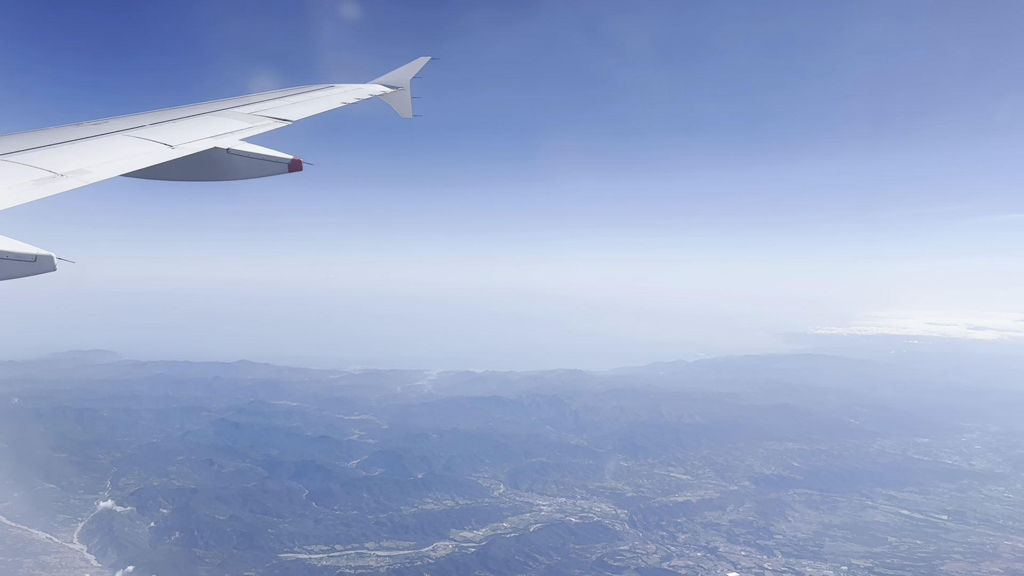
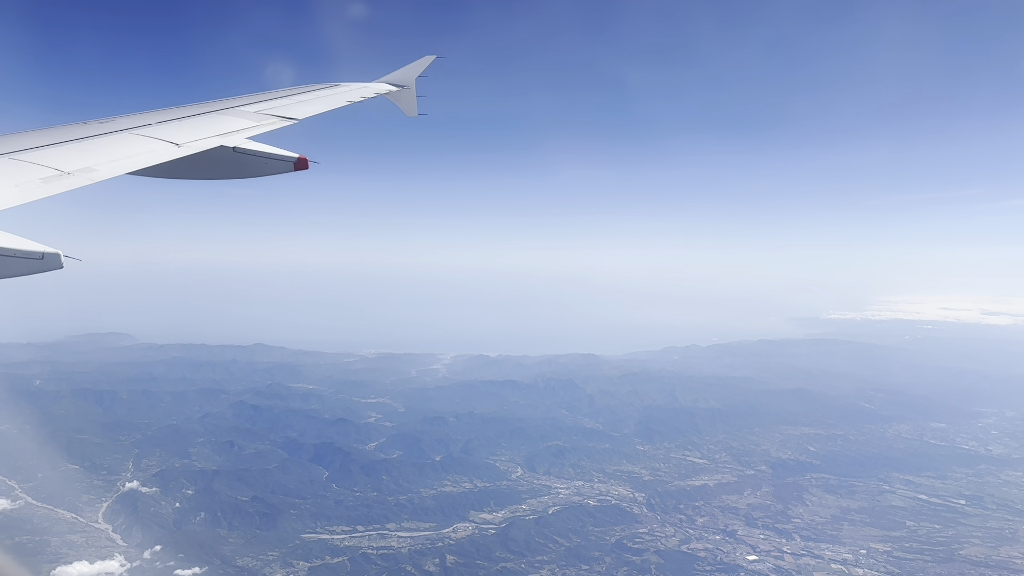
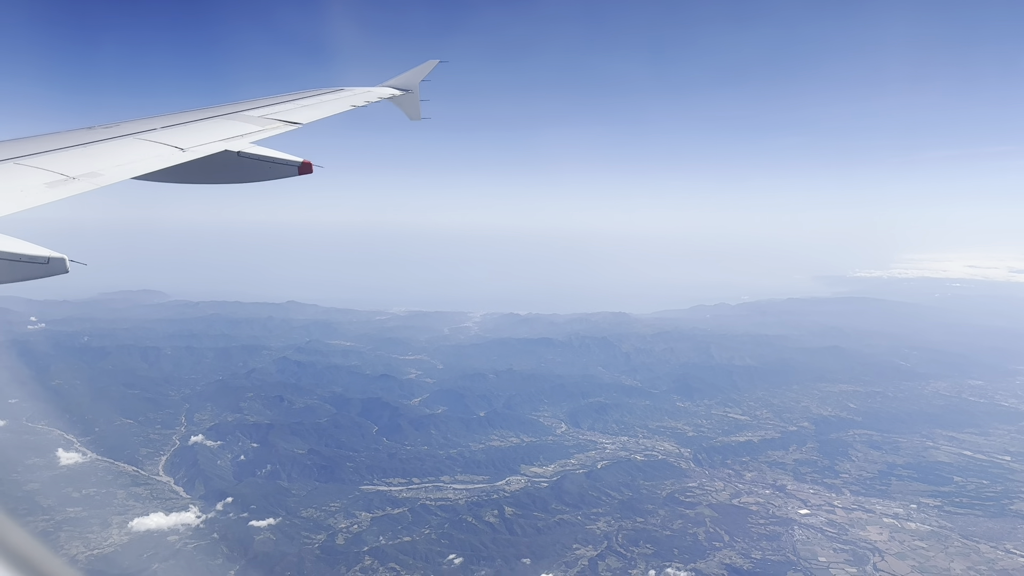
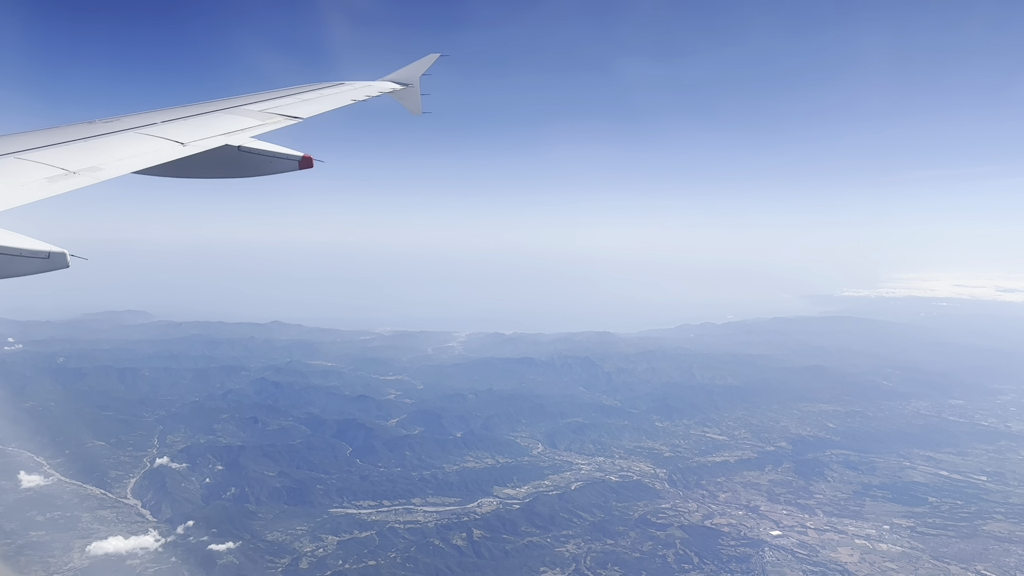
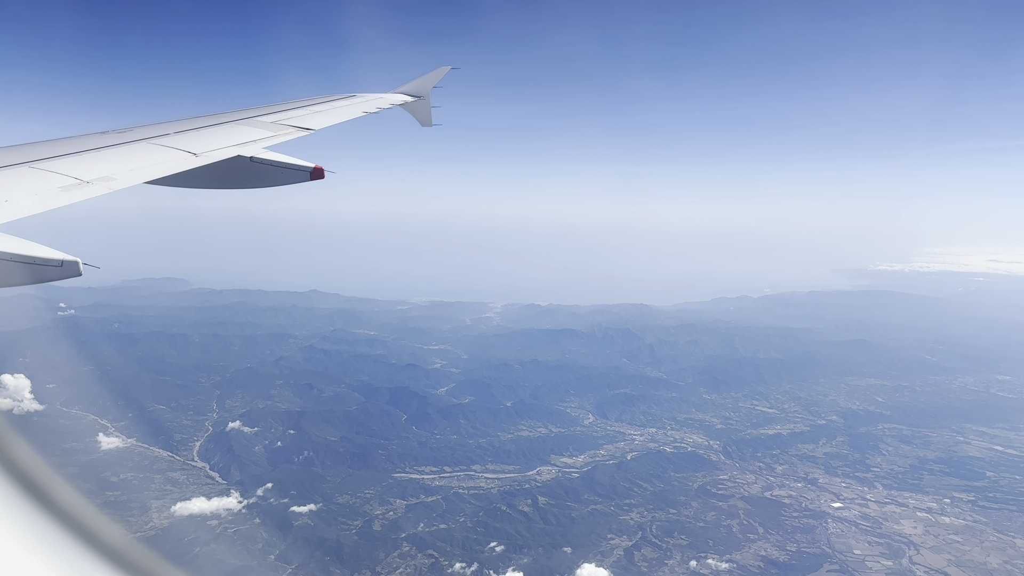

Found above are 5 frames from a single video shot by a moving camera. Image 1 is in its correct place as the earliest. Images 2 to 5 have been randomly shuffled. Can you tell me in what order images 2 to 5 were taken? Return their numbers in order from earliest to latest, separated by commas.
2, 4, 3, 5
